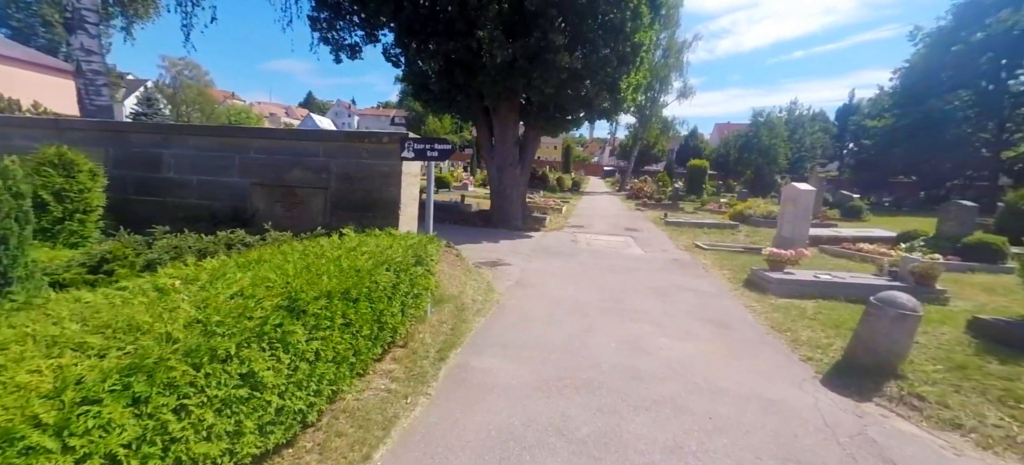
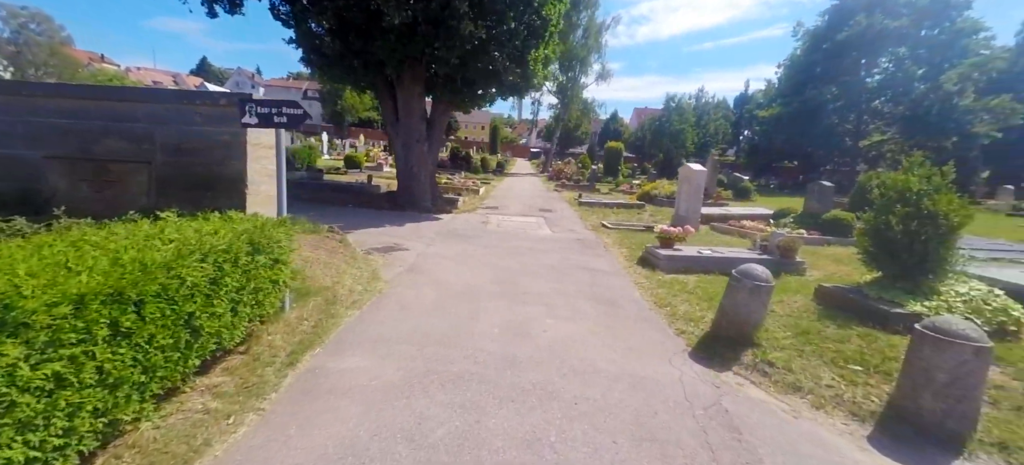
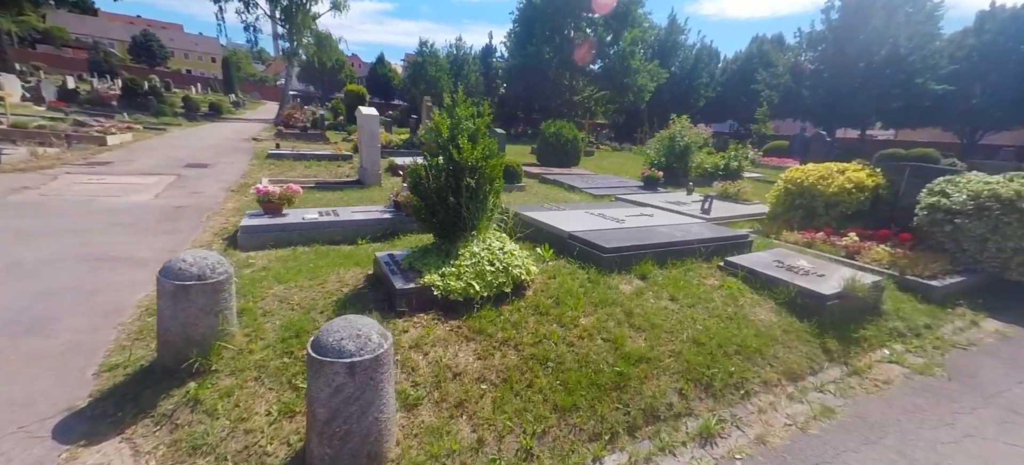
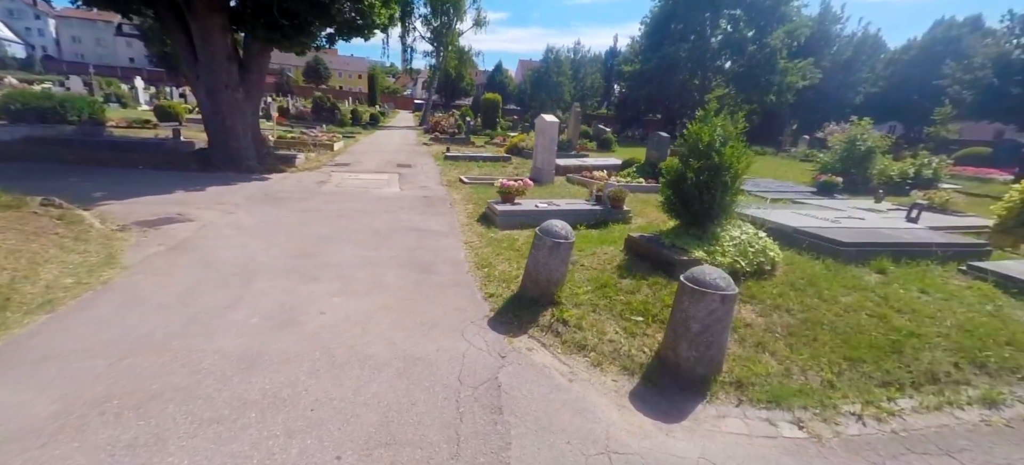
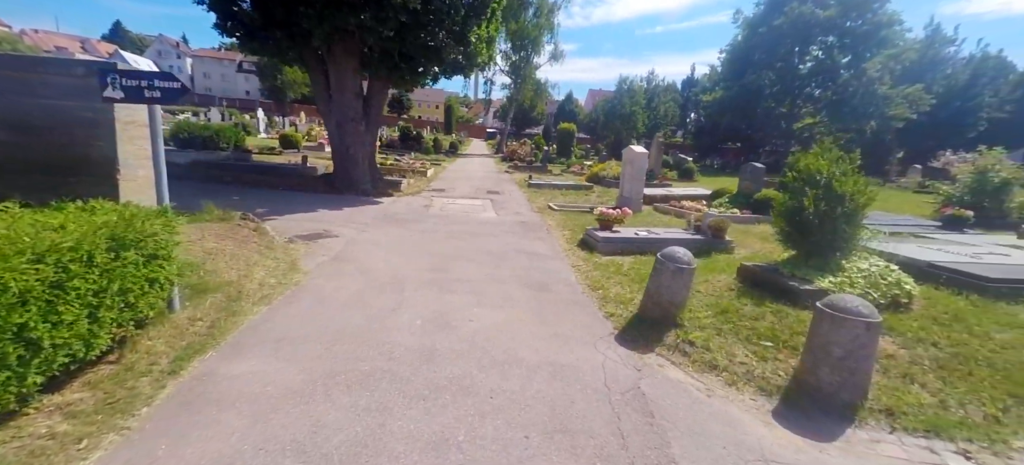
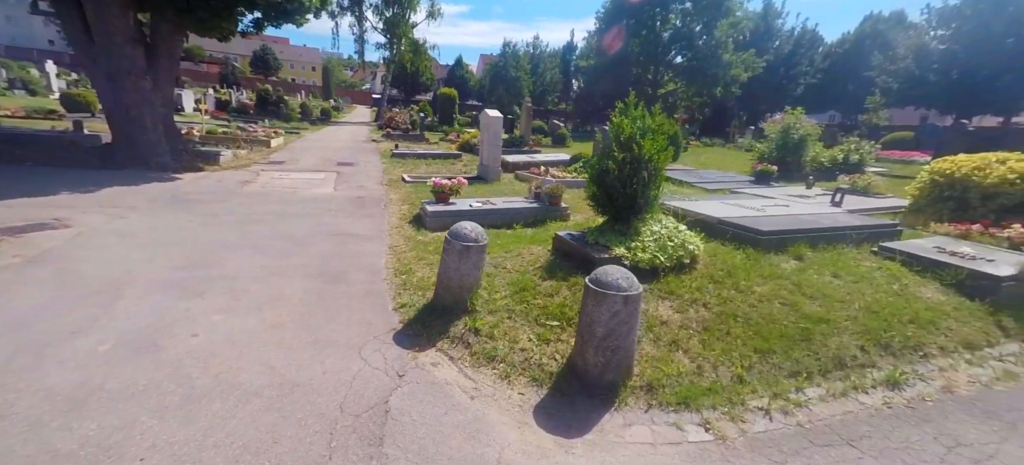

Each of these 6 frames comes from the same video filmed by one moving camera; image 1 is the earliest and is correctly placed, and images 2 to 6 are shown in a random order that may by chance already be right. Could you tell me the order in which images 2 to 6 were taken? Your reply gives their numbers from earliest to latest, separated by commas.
2, 5, 4, 6, 3
